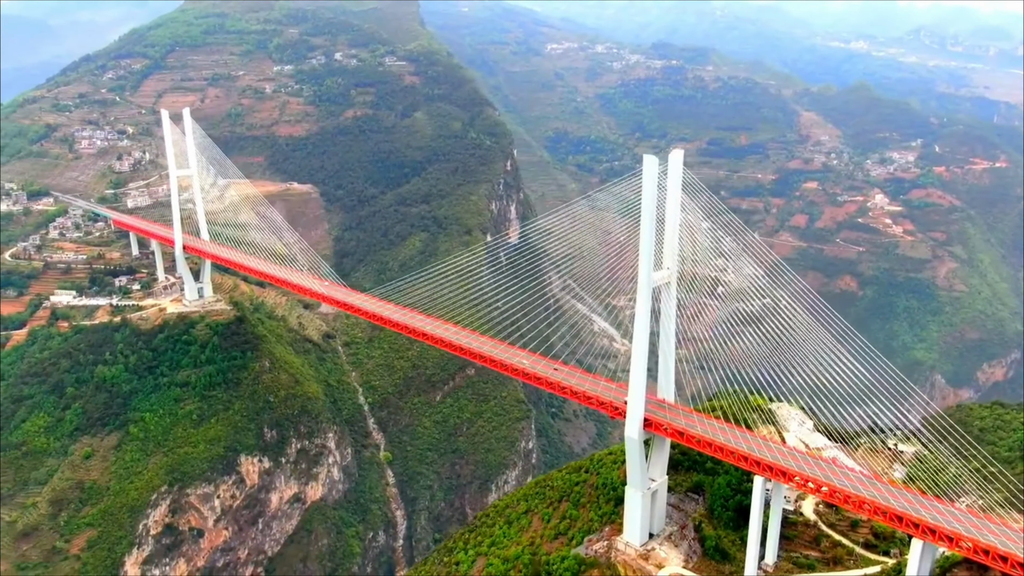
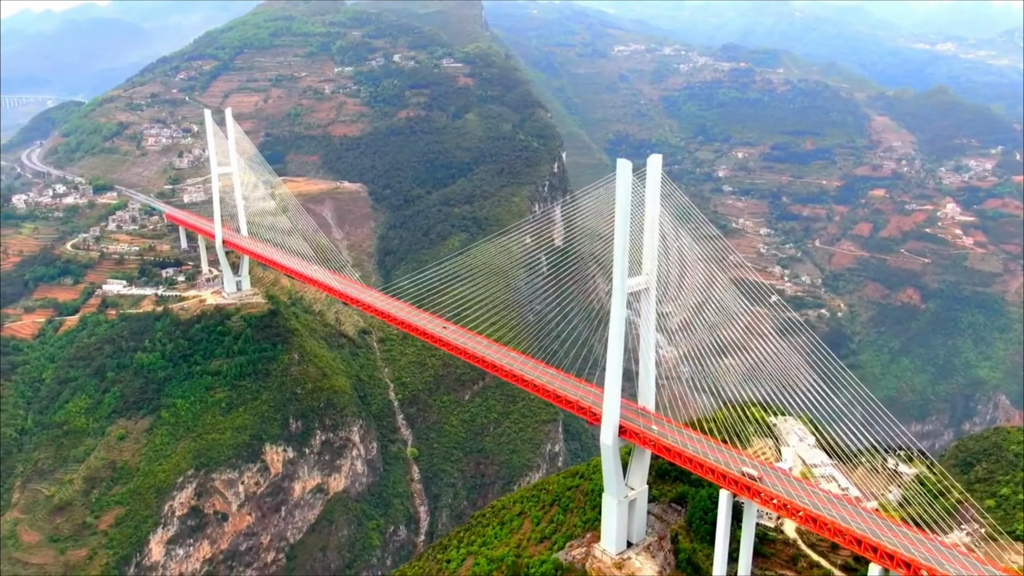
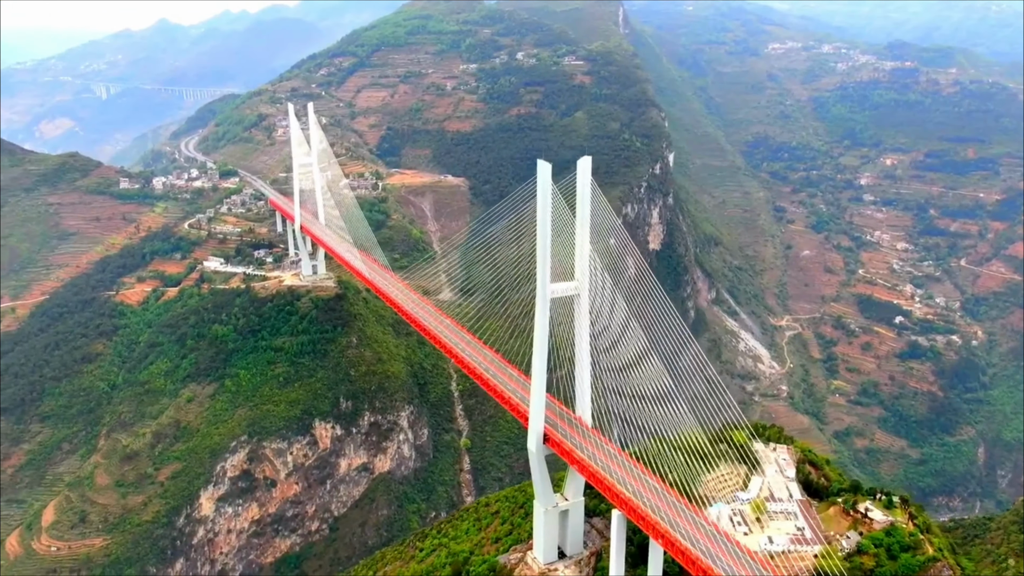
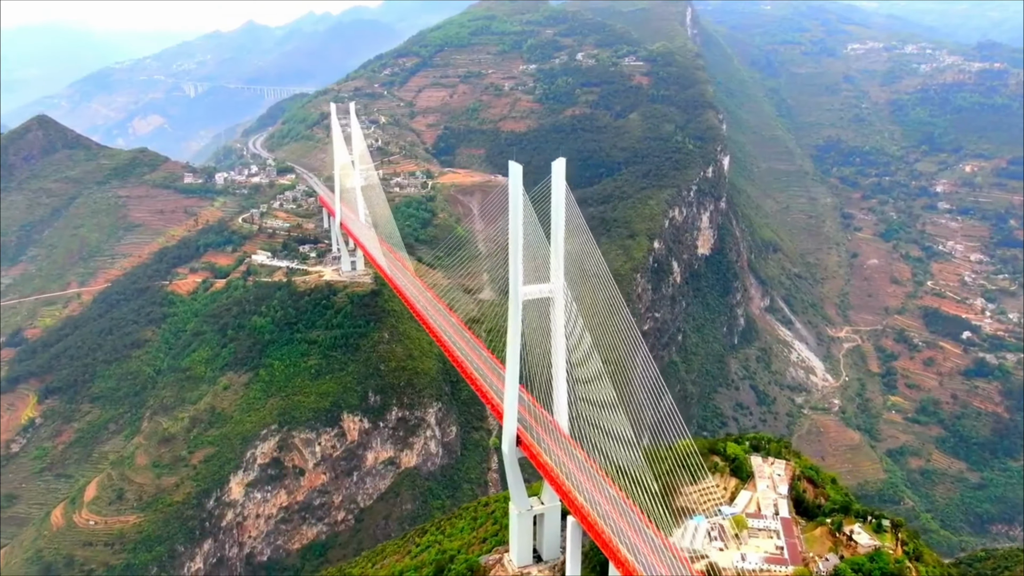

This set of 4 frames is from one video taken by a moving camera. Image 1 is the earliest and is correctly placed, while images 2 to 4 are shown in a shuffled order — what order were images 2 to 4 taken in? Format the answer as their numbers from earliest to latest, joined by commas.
2, 3, 4
